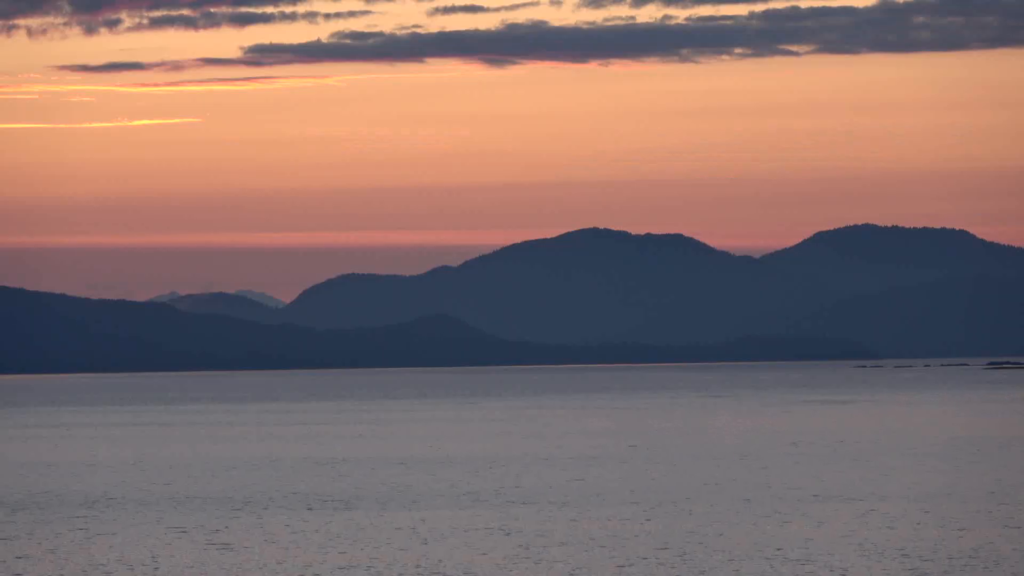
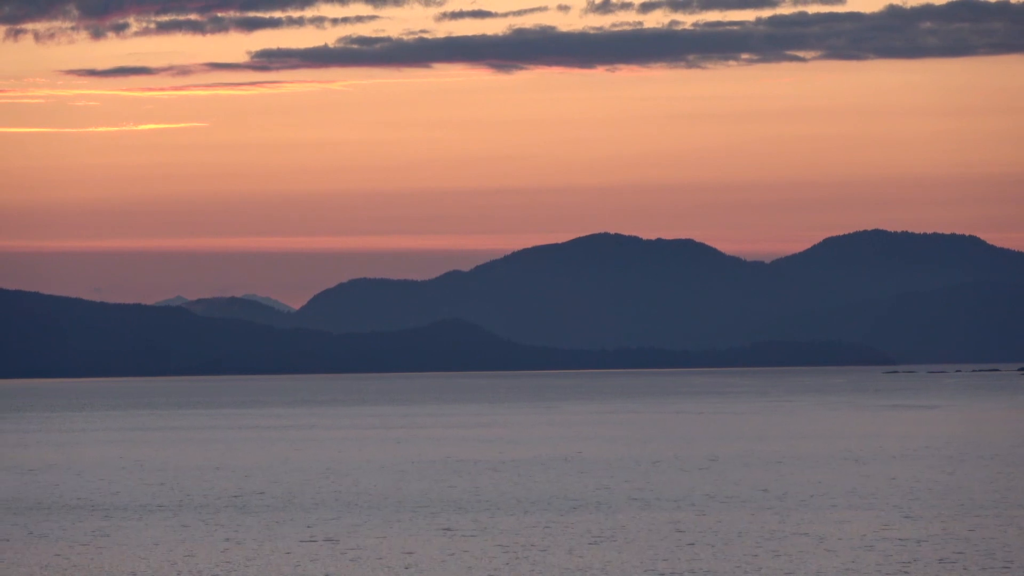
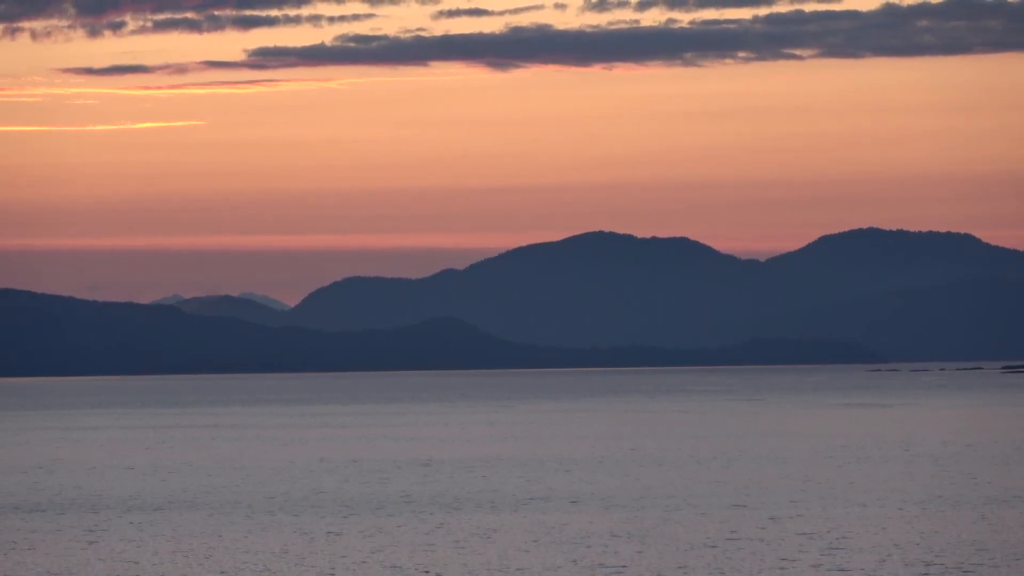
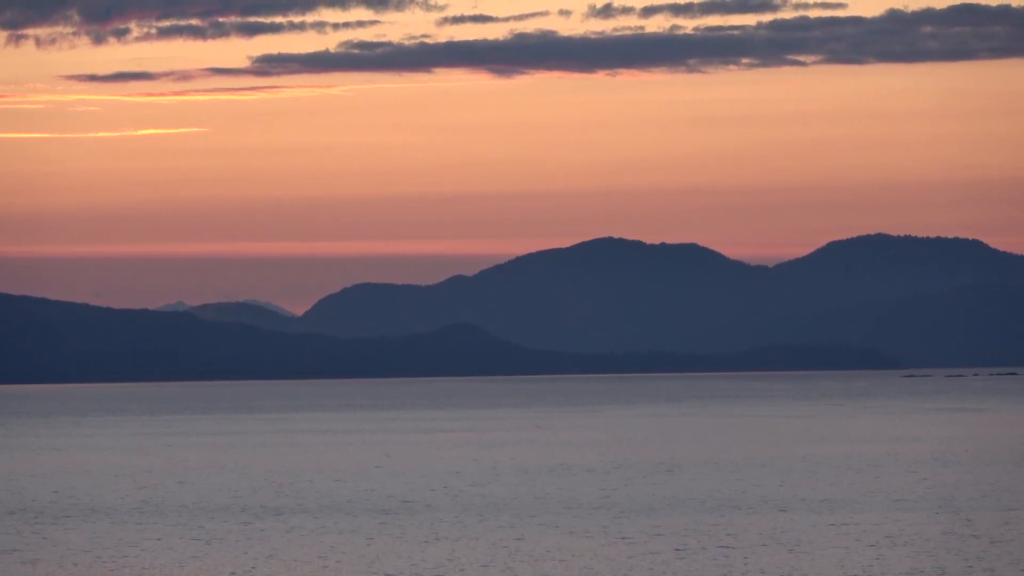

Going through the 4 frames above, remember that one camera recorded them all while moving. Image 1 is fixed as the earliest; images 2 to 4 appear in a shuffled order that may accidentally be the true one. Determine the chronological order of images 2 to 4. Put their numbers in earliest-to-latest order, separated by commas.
3, 2, 4
